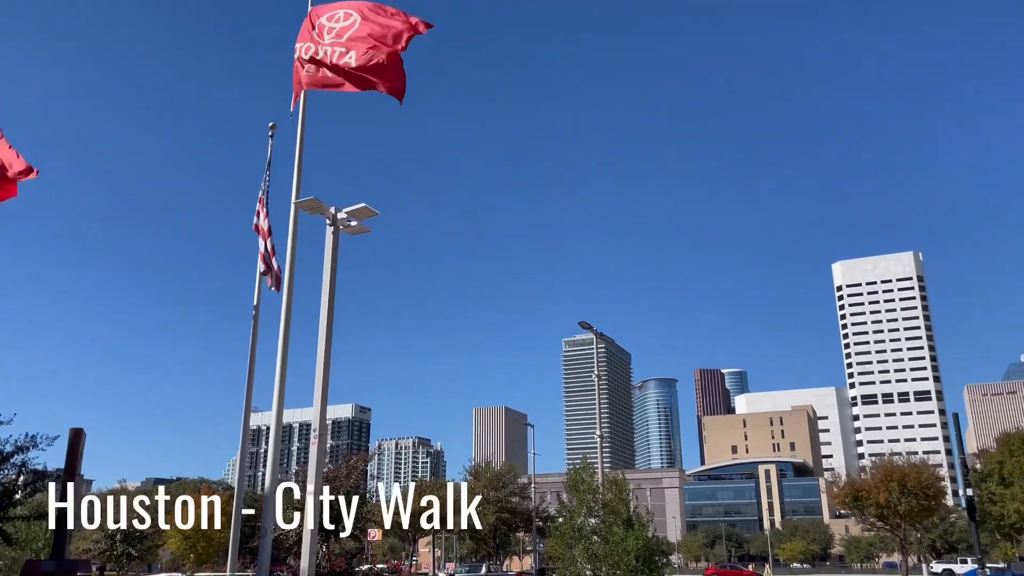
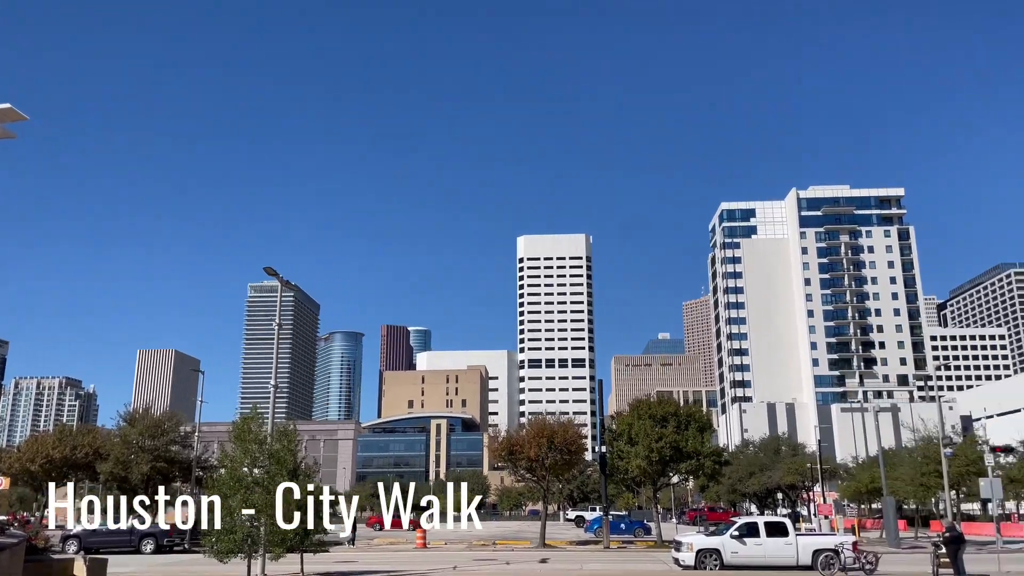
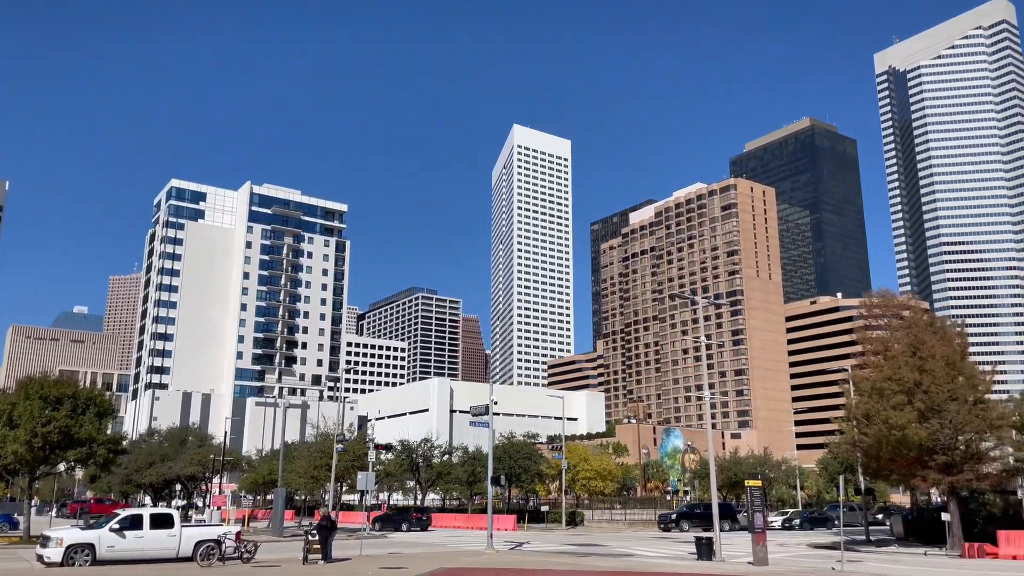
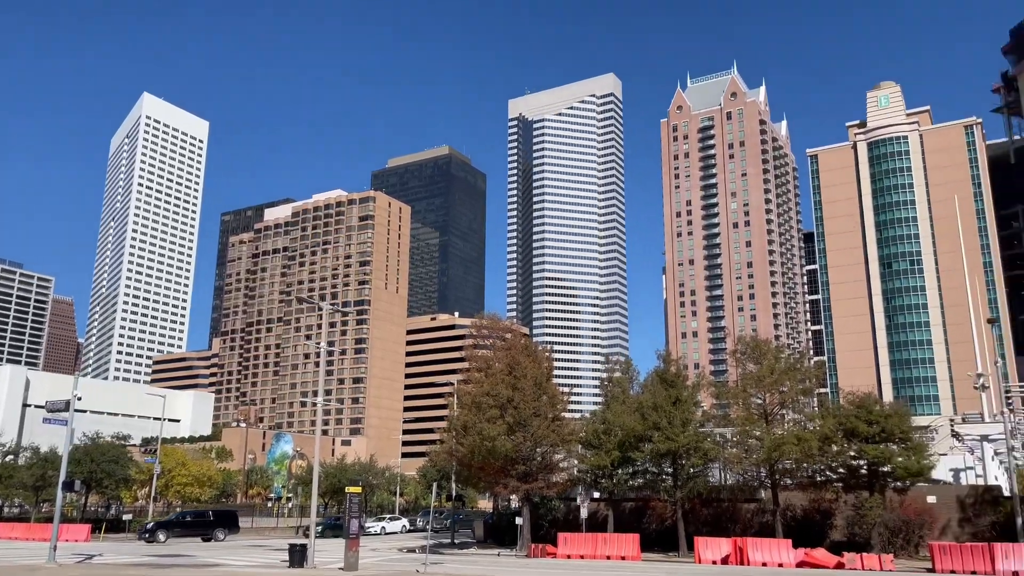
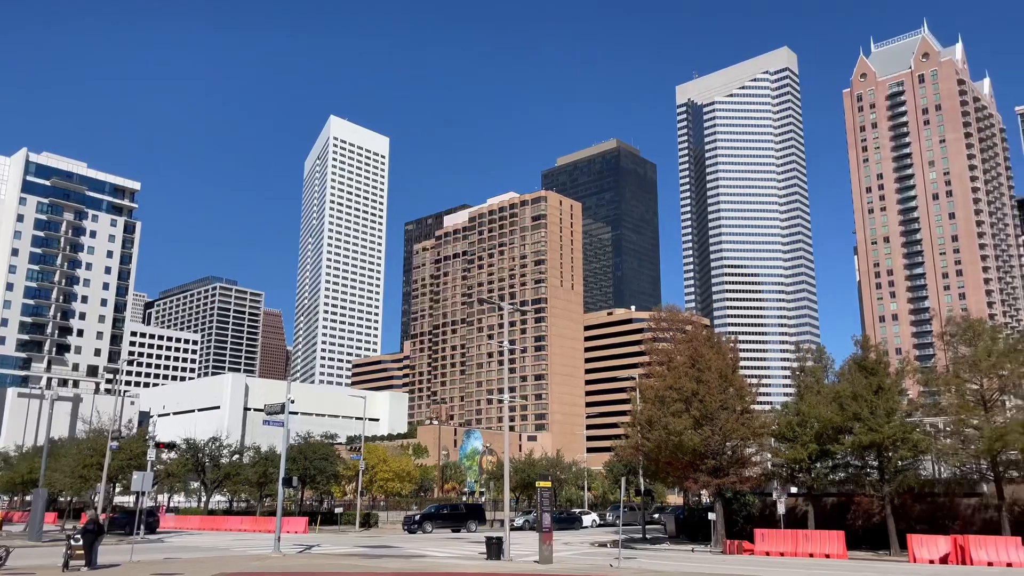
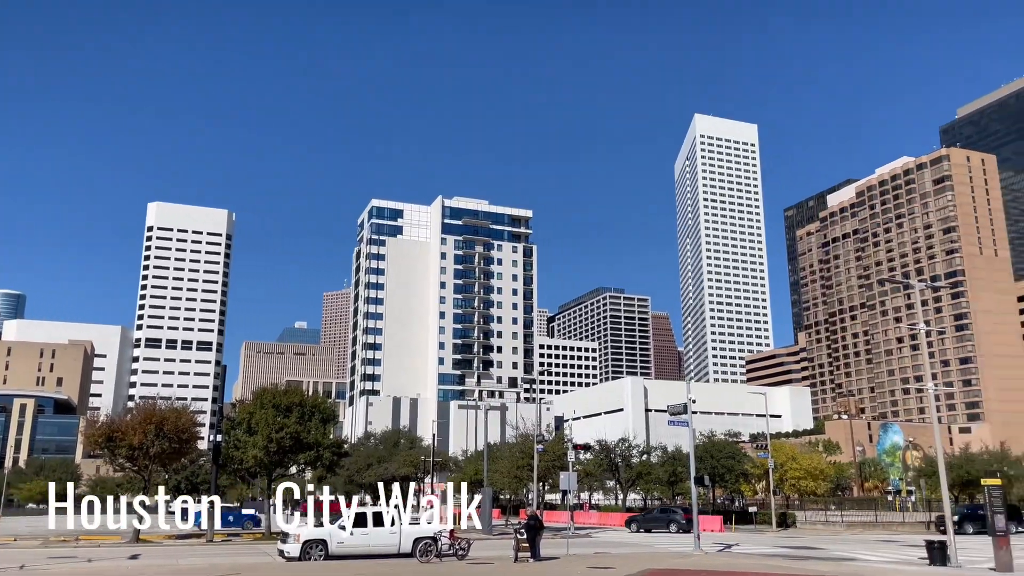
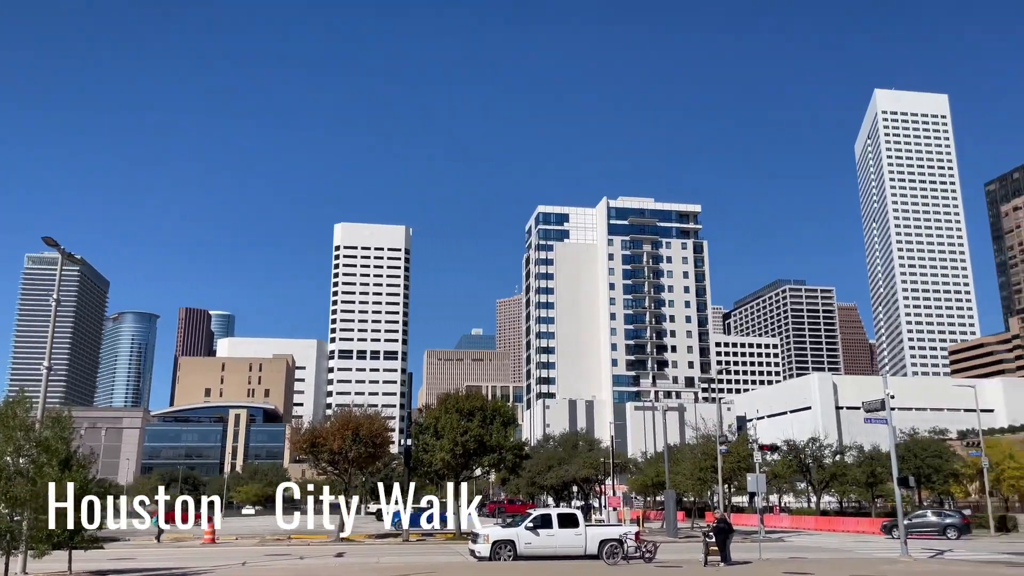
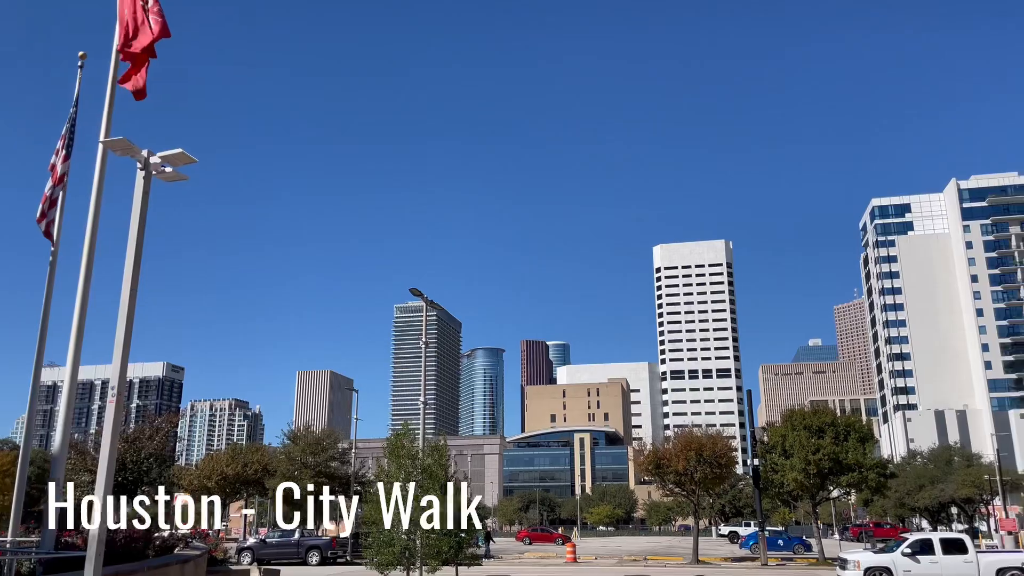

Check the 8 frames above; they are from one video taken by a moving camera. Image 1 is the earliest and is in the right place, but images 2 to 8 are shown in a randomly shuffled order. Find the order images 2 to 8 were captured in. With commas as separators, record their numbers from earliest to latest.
8, 2, 7, 6, 3, 5, 4
